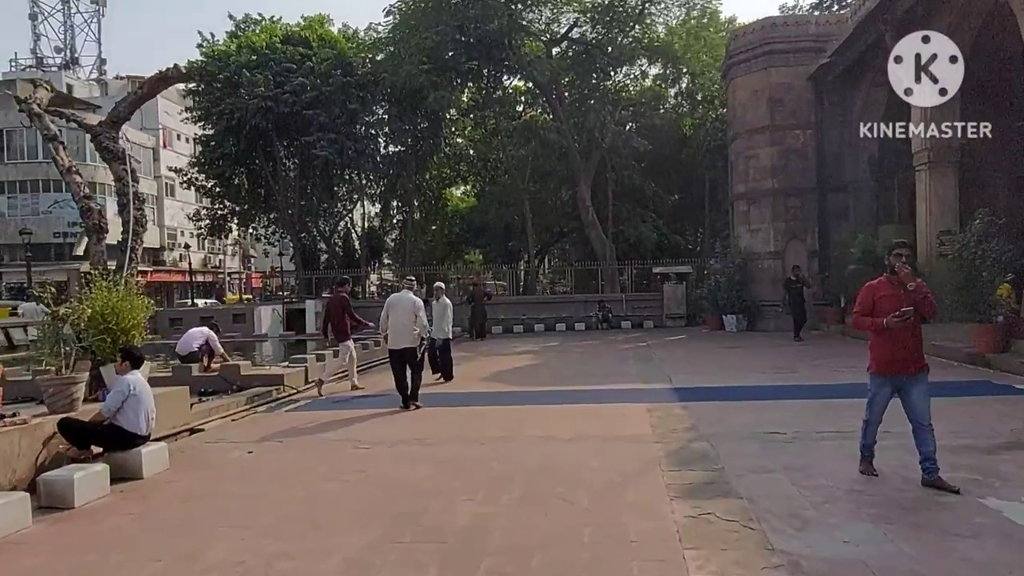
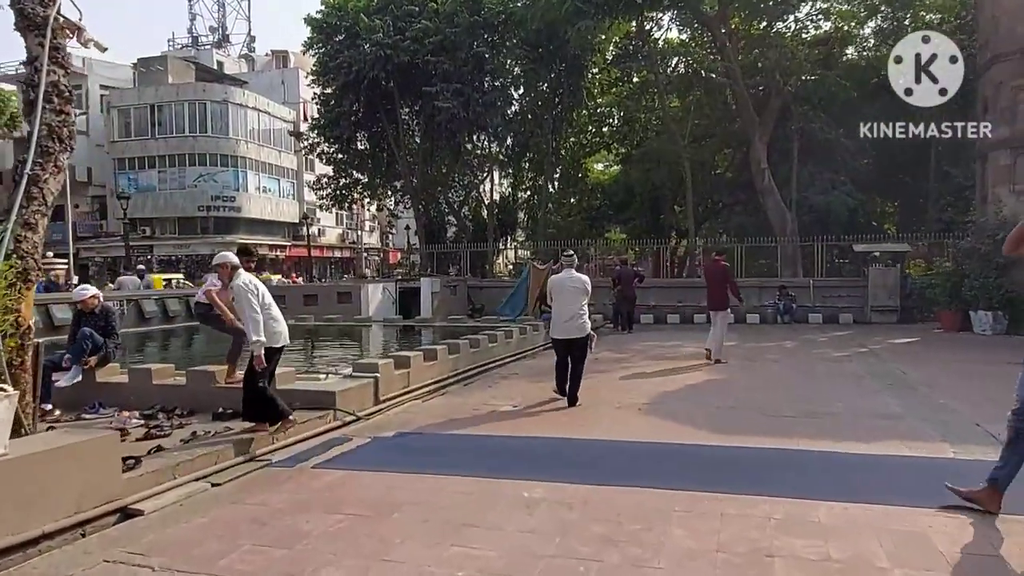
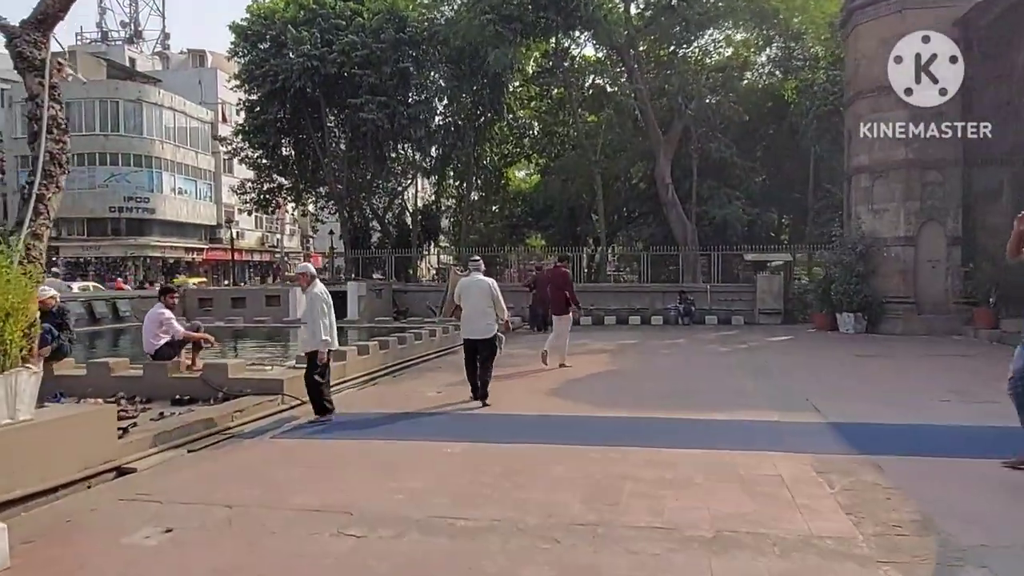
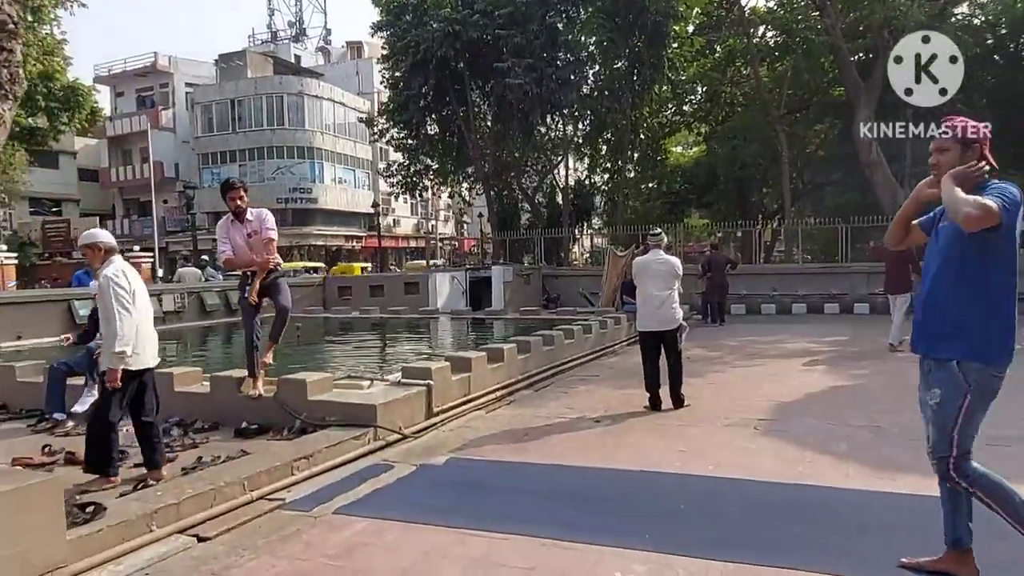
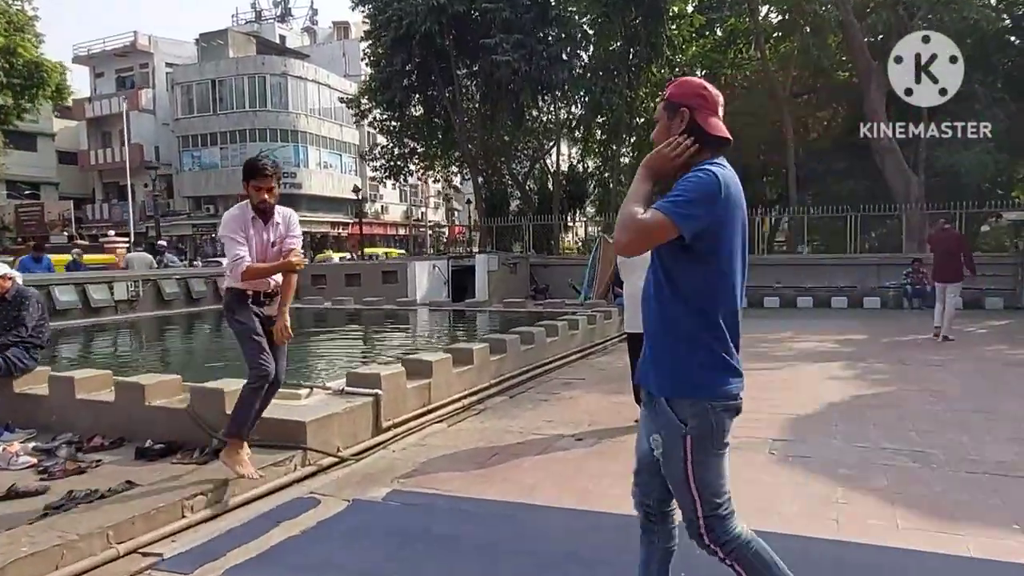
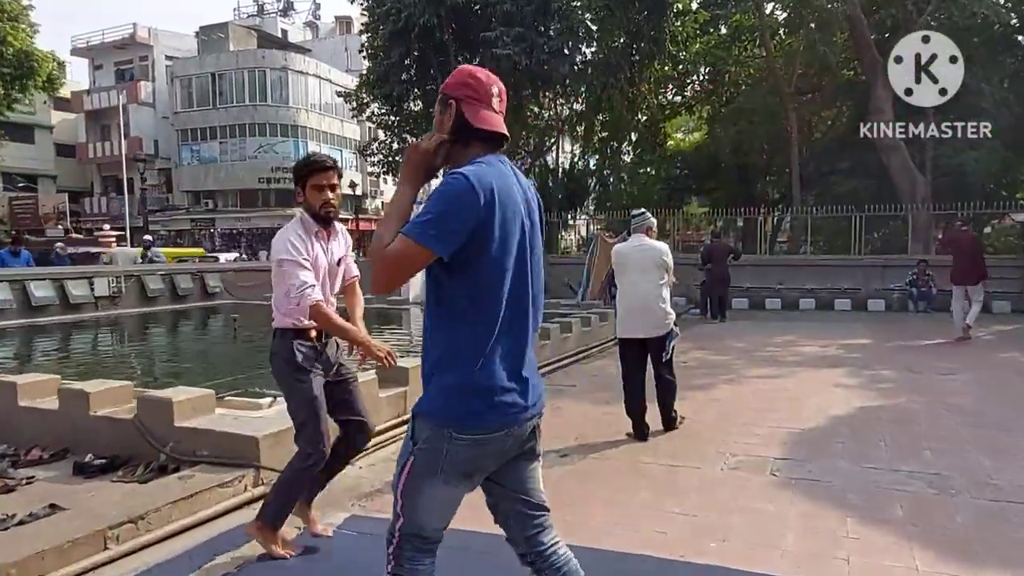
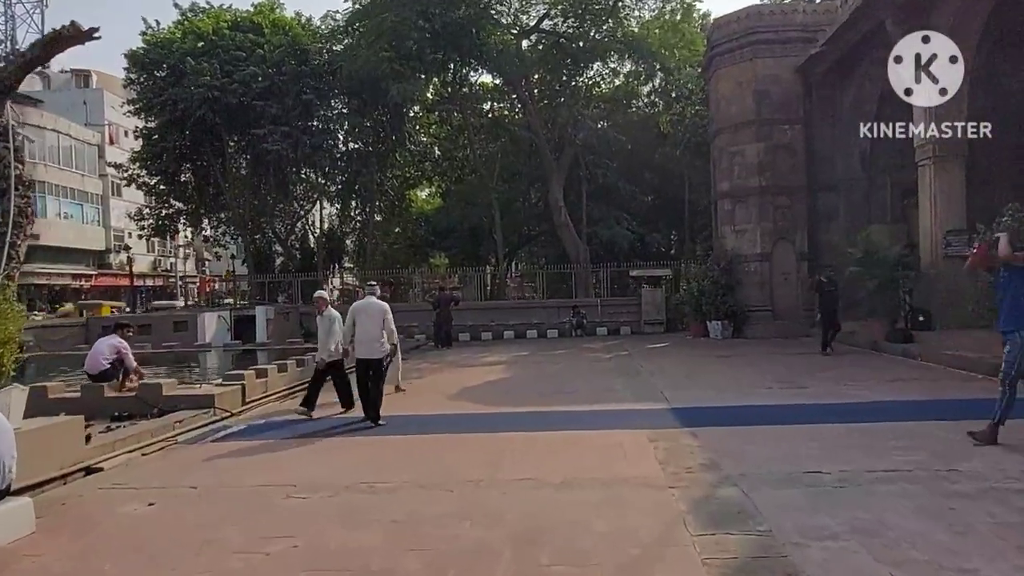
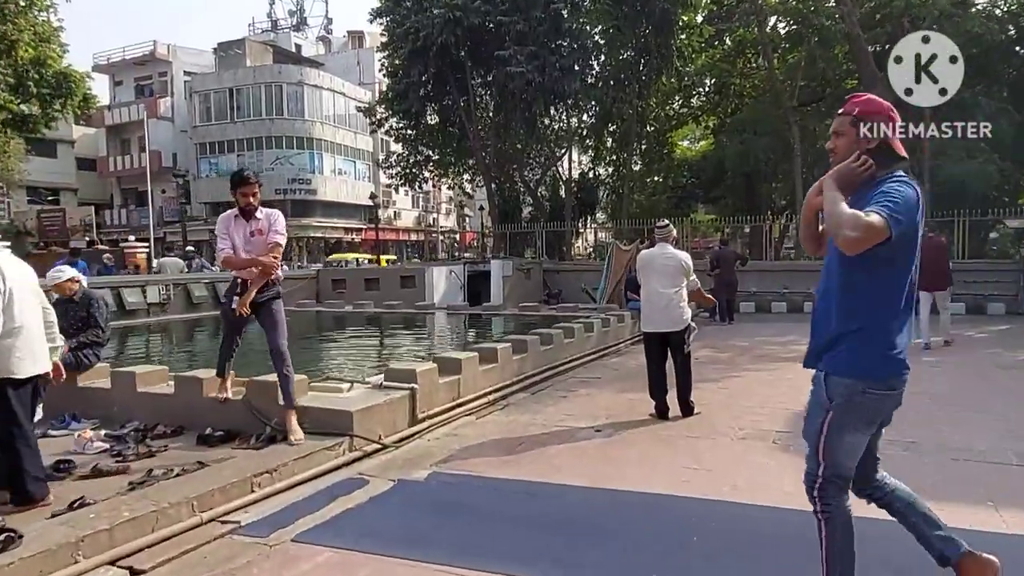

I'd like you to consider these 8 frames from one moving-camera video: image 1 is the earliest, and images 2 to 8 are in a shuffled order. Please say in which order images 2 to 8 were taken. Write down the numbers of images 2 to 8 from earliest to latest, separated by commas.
7, 3, 2, 4, 8, 5, 6
